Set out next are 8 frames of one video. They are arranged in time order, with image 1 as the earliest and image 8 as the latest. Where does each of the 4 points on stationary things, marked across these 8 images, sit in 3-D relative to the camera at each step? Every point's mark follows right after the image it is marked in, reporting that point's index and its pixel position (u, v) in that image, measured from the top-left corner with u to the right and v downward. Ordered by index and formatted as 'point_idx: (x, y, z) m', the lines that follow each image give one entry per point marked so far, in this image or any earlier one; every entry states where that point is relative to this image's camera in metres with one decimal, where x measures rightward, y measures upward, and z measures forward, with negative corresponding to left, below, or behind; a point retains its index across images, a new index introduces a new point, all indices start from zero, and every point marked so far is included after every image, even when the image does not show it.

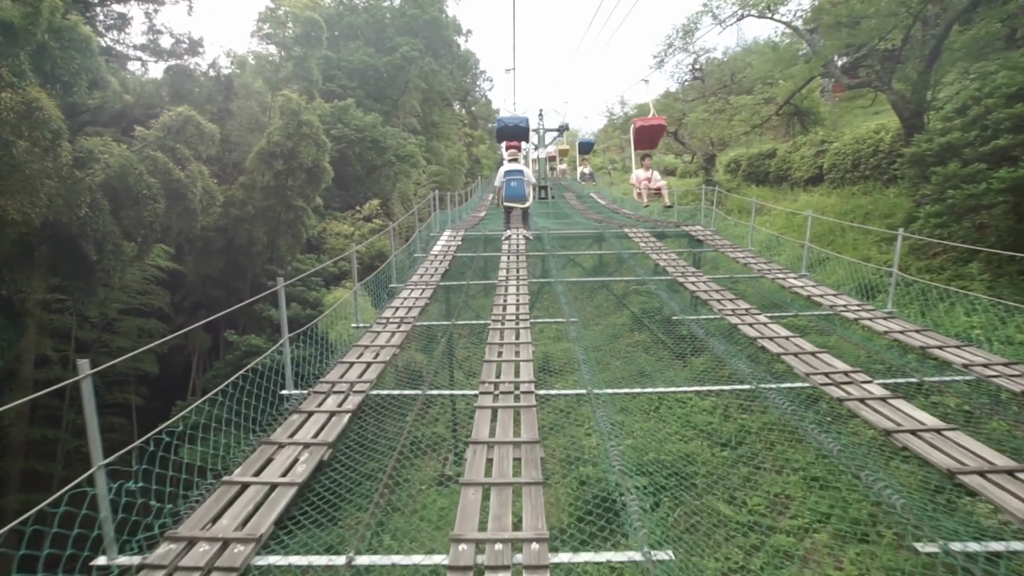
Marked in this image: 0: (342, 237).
0: (-3.9, +1.2, +11.5) m
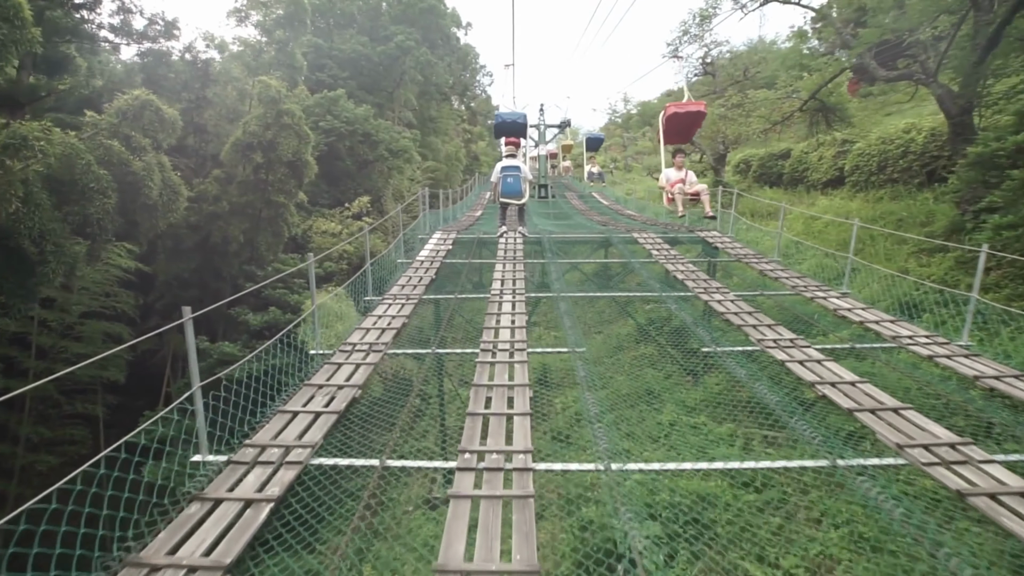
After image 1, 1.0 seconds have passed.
0: (-3.9, +1.2, +10.9) m
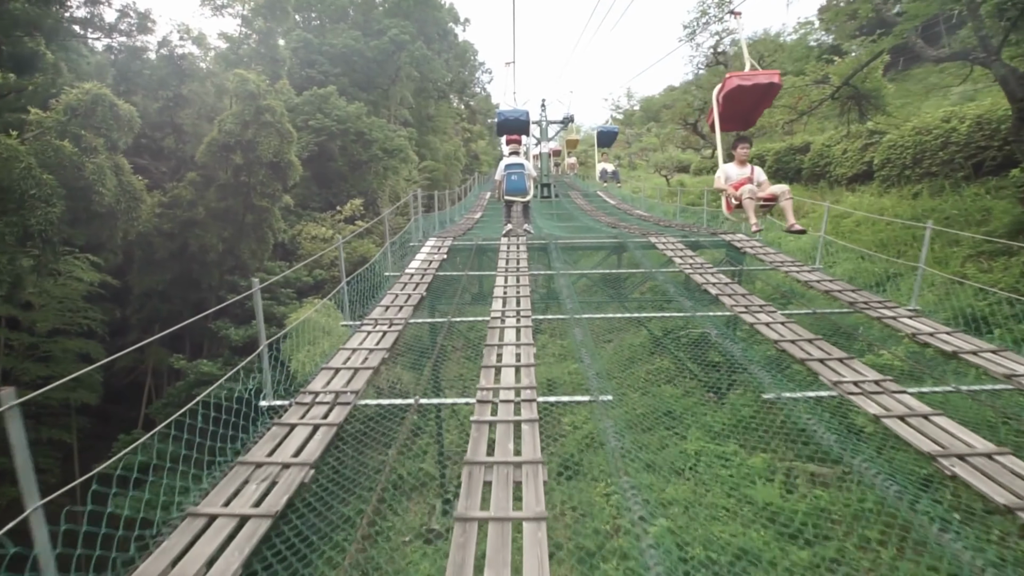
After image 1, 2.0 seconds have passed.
0: (-3.9, +1.0, +10.2) m
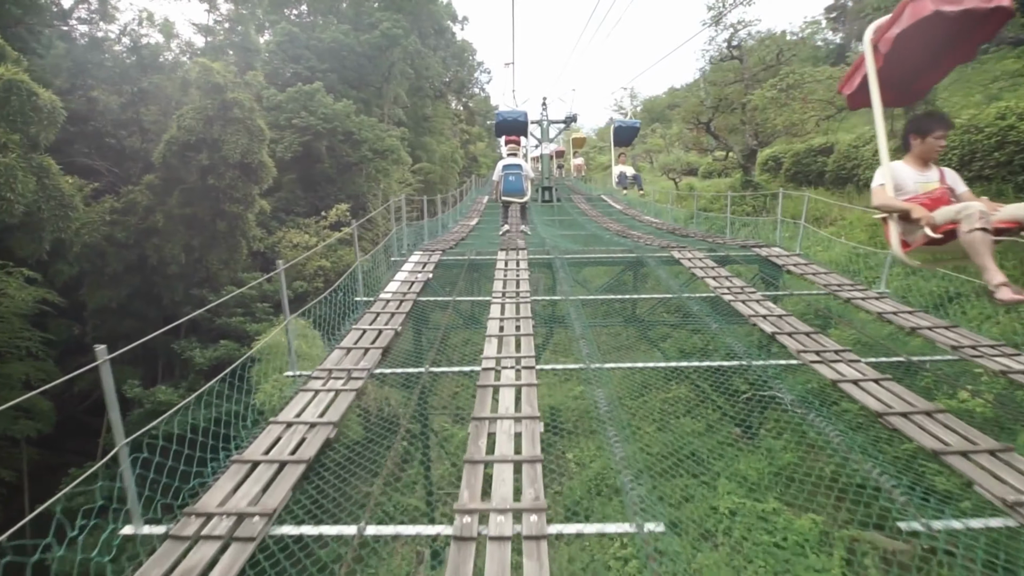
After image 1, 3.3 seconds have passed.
0: (-3.9, +0.7, +9.4) m
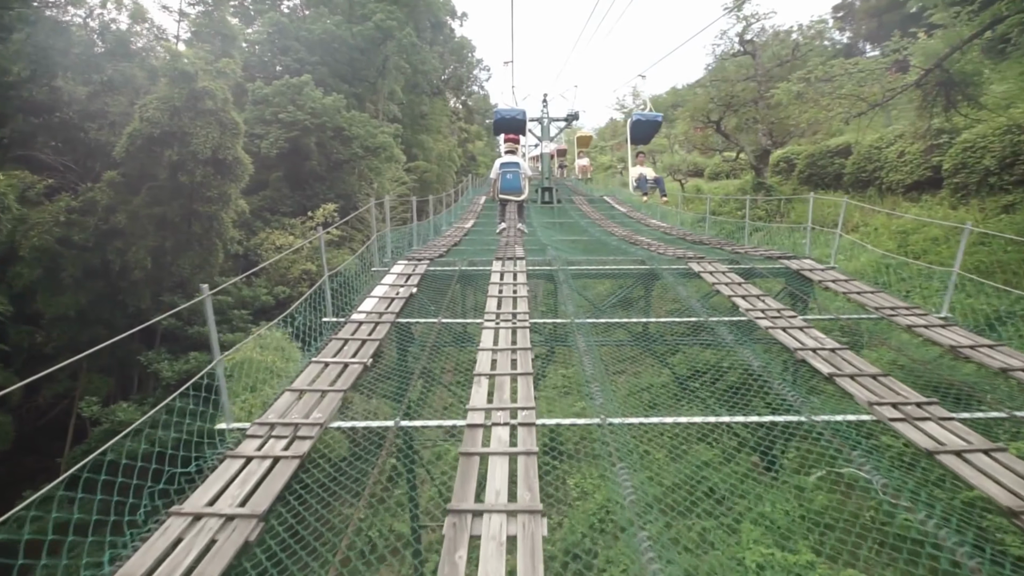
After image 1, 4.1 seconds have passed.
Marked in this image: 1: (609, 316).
0: (-4.0, +0.7, +8.8) m
1: (+0.9, -0.3, +4.5) m
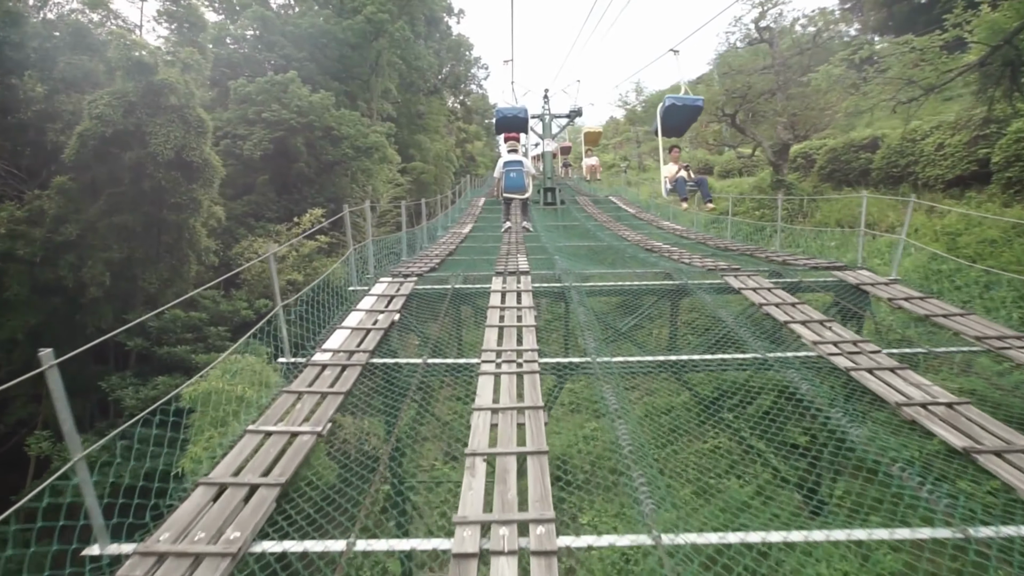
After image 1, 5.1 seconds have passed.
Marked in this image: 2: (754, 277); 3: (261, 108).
0: (-3.9, +0.5, +8.2) m
1: (+0.9, -0.4, +3.8) m
2: (+2.0, +0.1, +4.2) m
3: (-4.9, +3.5, +9.8) m
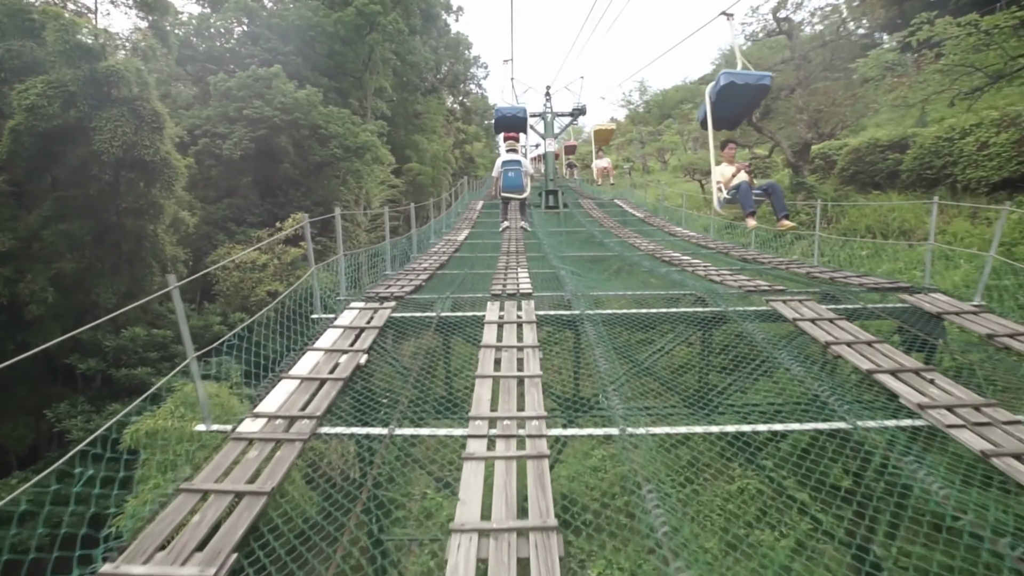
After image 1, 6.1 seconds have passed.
0: (-3.9, +0.3, +7.5) m
1: (+0.9, -0.6, +3.2) m
2: (+2.0, -0.1, +3.6) m
3: (-4.9, +3.4, +9.2) m
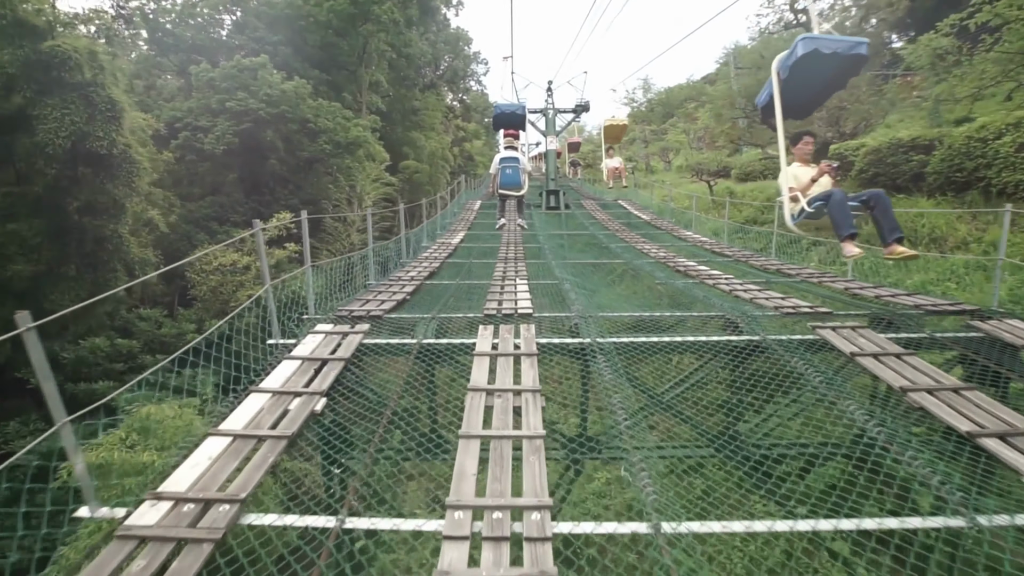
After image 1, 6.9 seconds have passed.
0: (-4.0, +0.2, +7.0) m
1: (+0.9, -0.7, +2.7) m
2: (+2.0, -0.2, +3.1) m
3: (-5.0, +3.3, +8.6) m
